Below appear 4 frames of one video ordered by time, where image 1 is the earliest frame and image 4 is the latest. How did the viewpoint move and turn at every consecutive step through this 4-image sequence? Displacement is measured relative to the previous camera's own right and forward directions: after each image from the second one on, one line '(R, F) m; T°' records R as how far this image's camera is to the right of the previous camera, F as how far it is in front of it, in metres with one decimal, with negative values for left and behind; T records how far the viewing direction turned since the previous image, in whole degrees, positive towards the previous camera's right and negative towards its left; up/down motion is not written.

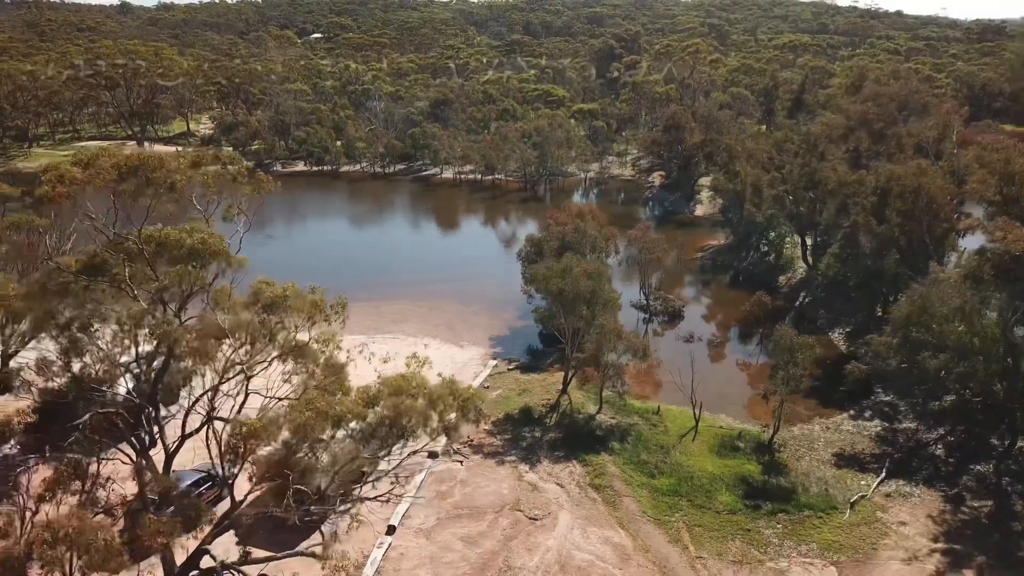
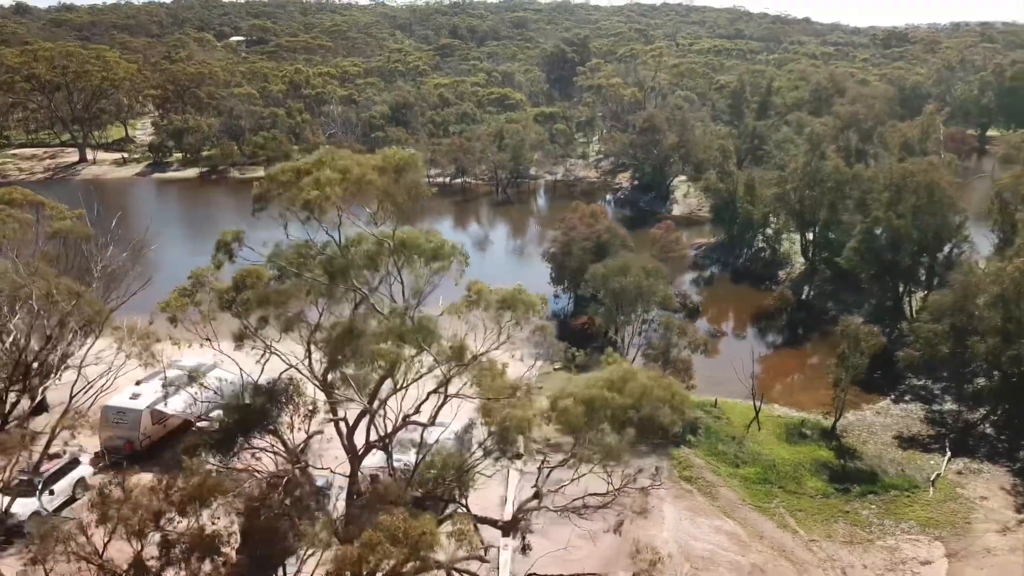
(-4.0, +0.1) m; +6°
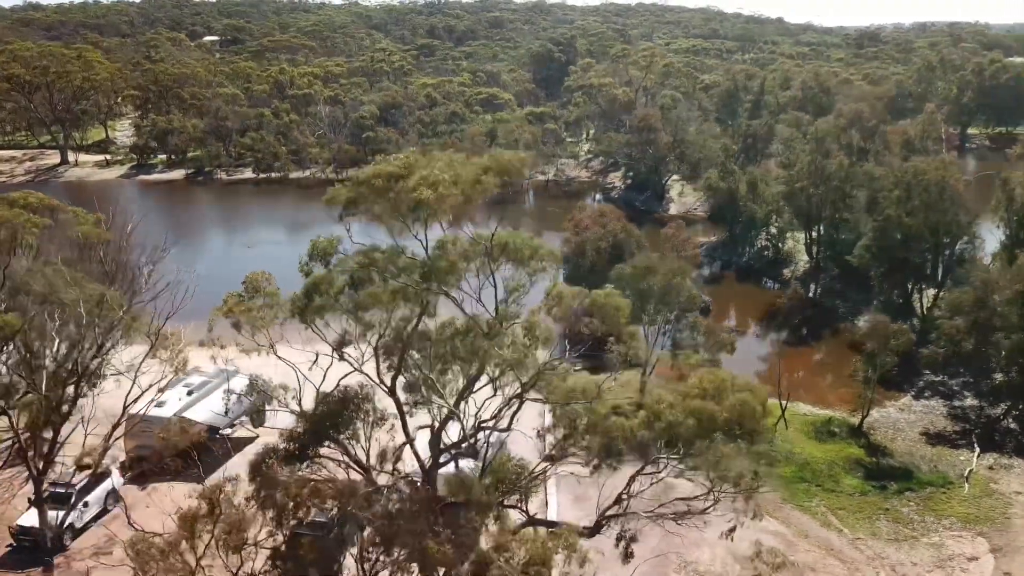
(-1.4, +0.2) m; +2°
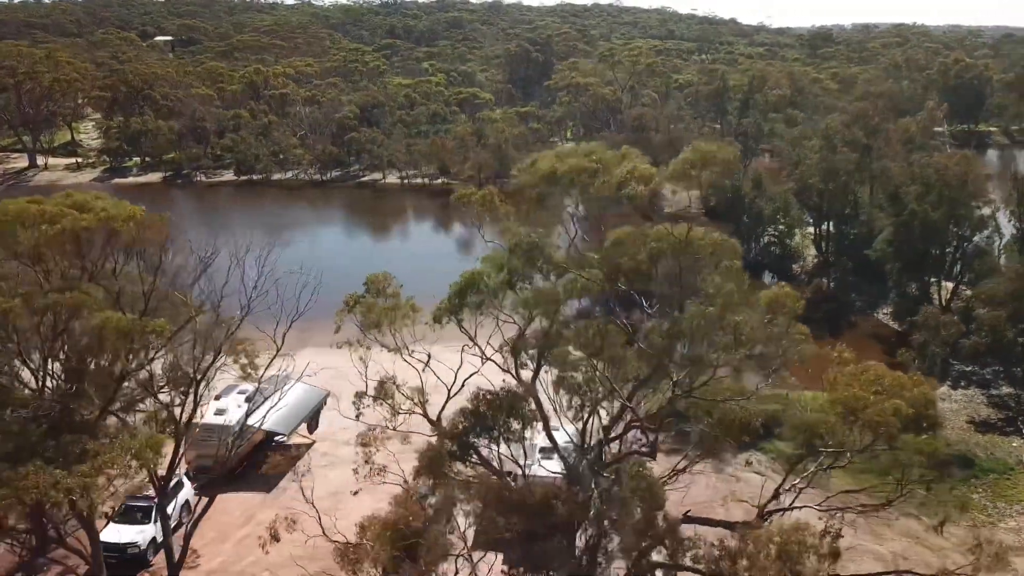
(-2.7, +0.2) m; +3°
